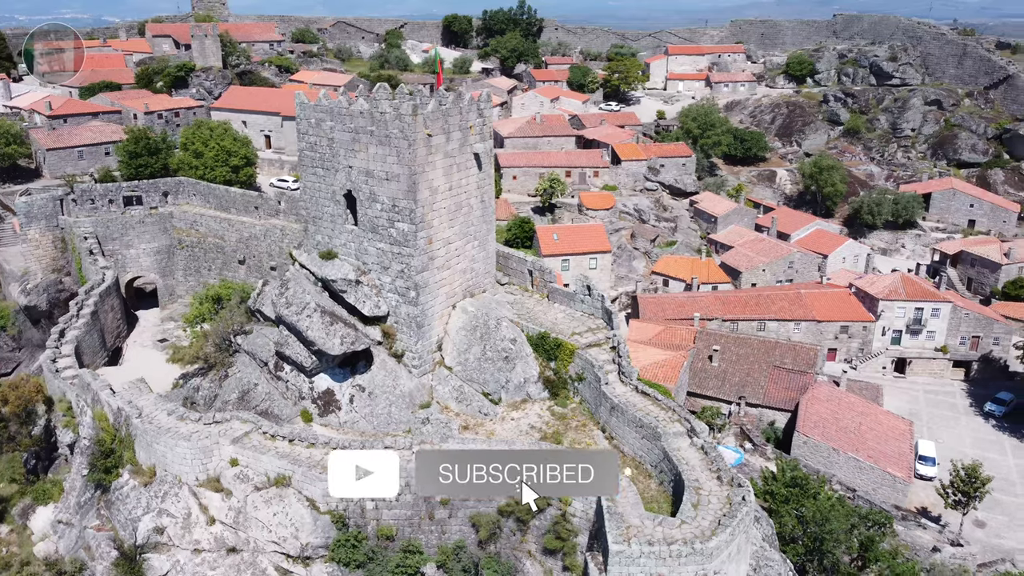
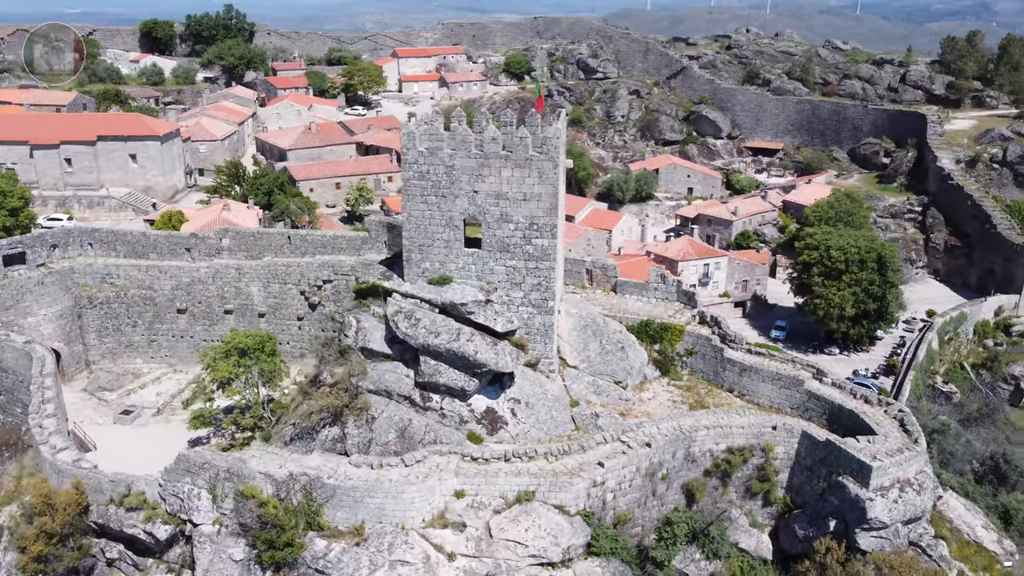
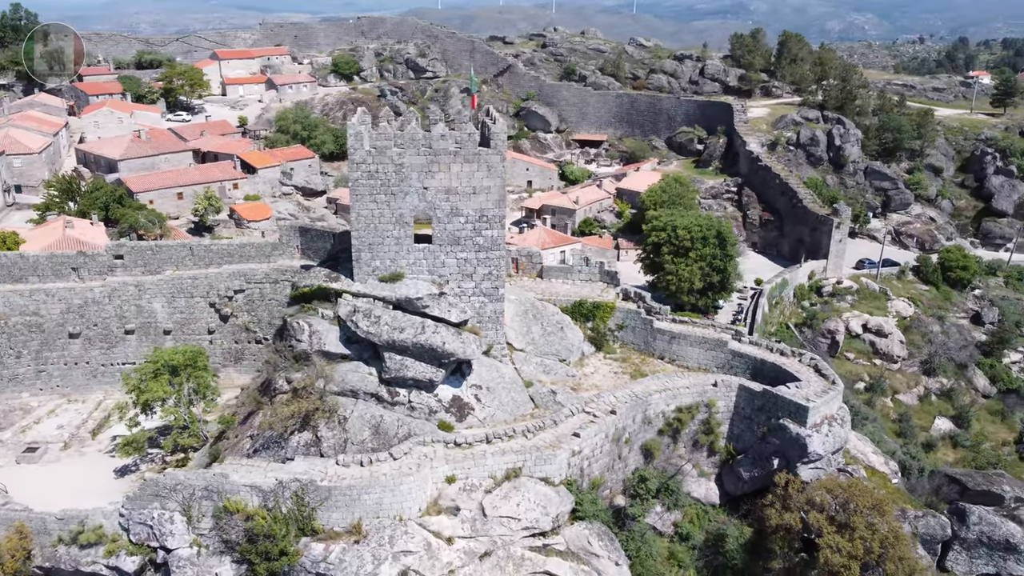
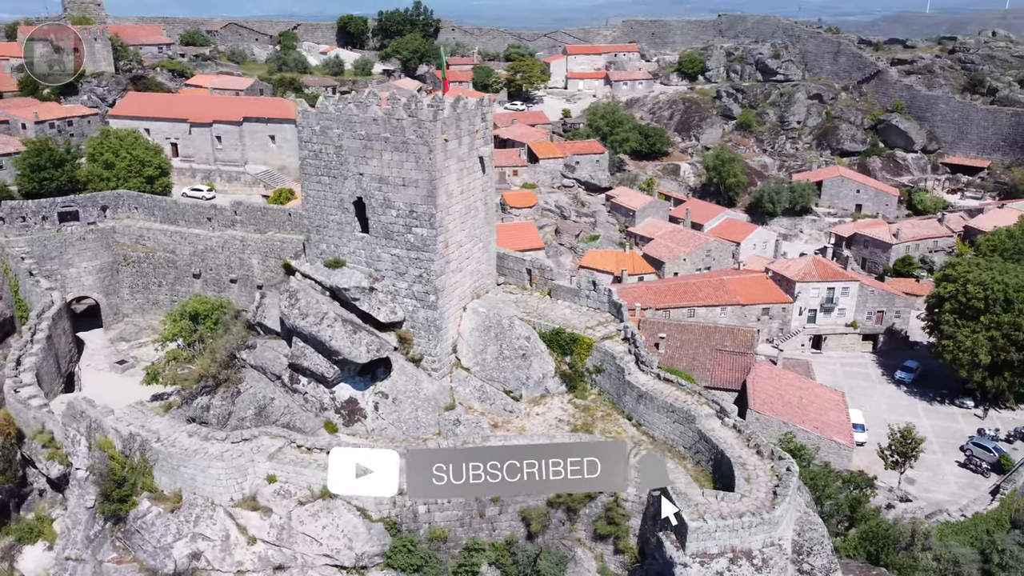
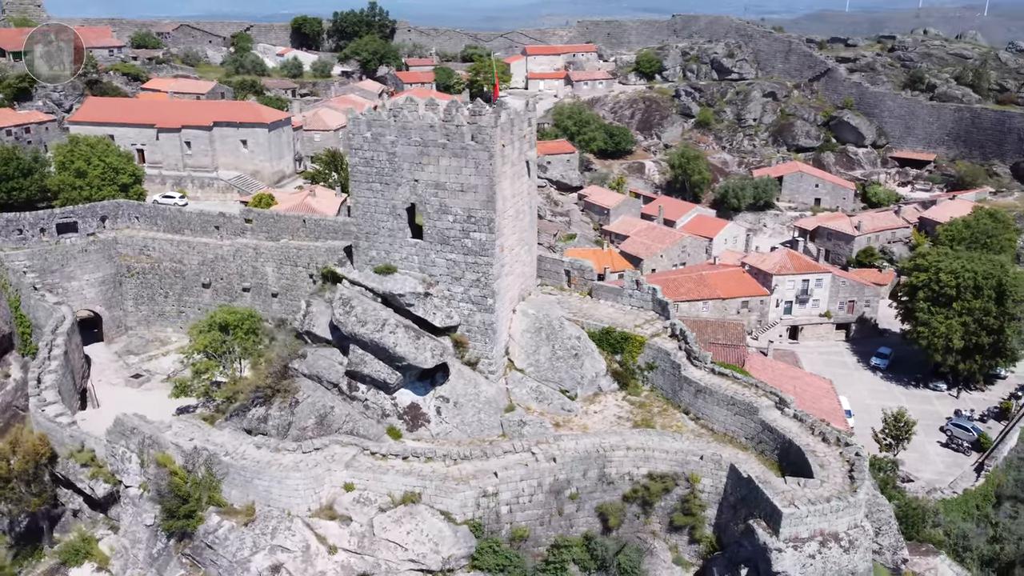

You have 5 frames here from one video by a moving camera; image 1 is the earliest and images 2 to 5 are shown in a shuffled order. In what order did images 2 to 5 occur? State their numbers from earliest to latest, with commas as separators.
4, 5, 2, 3
